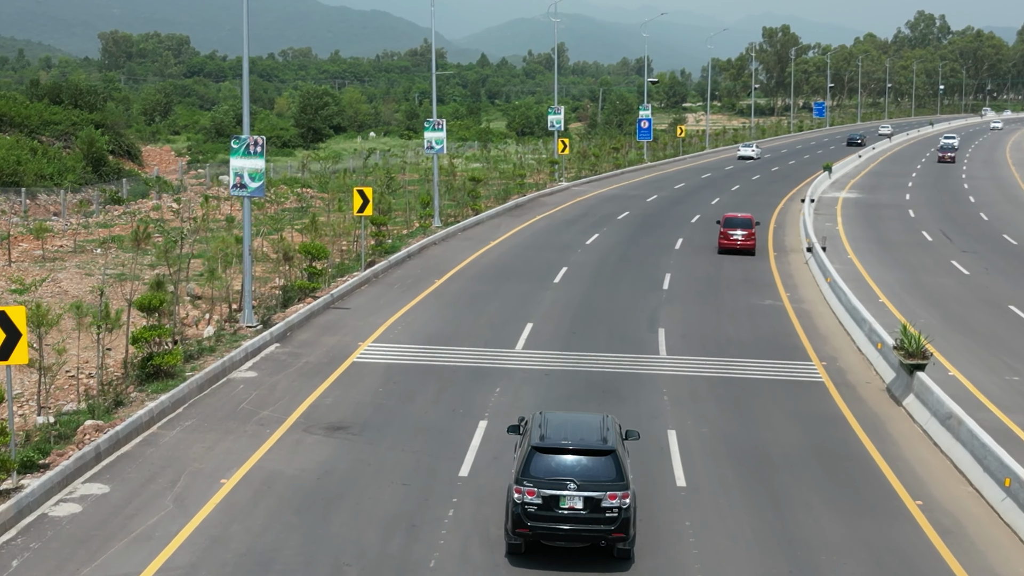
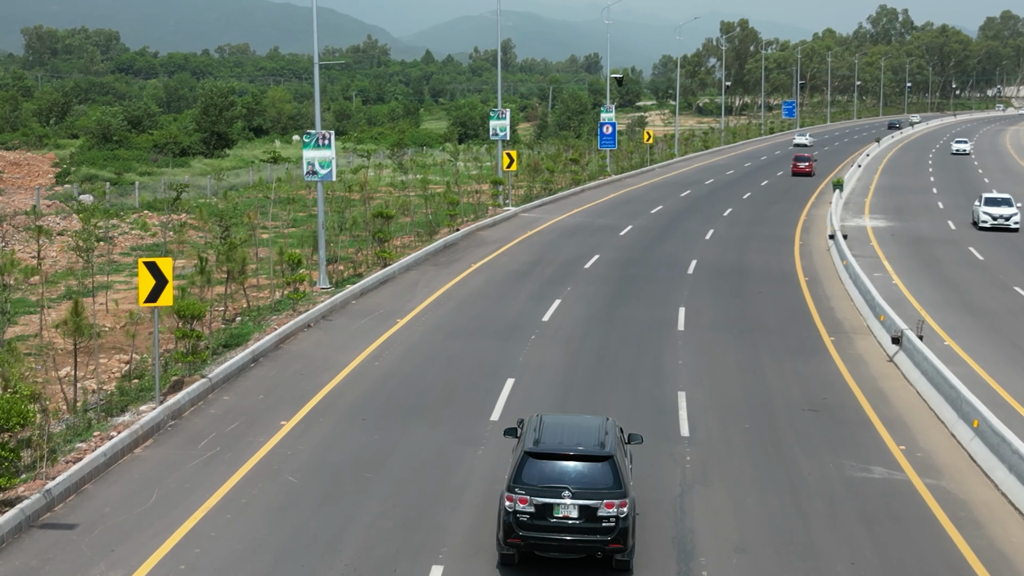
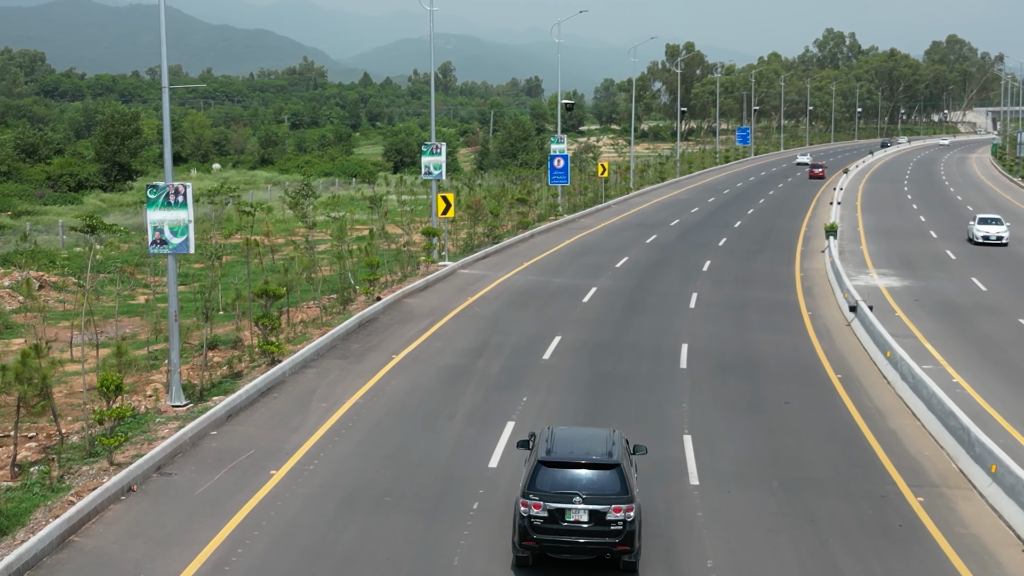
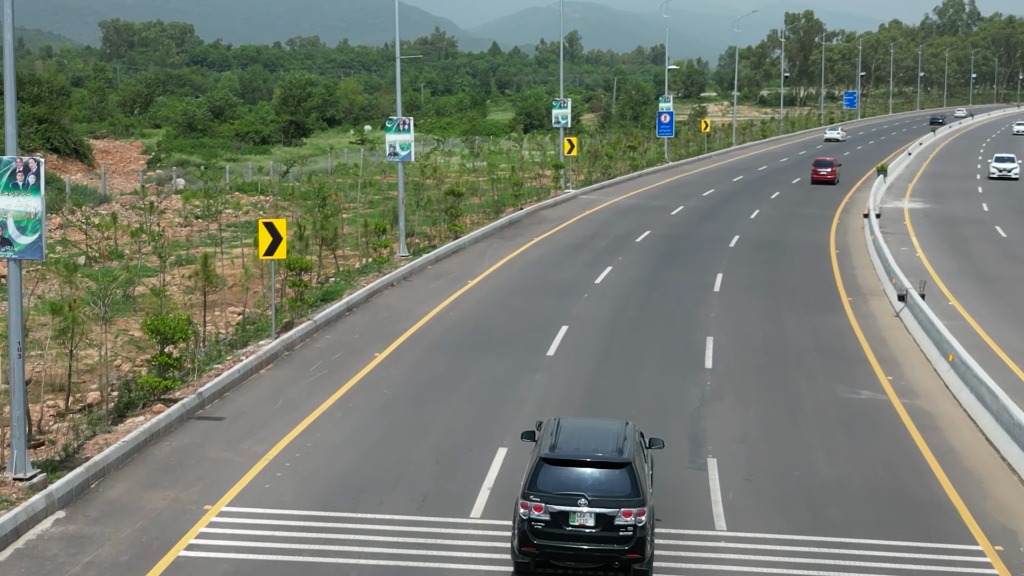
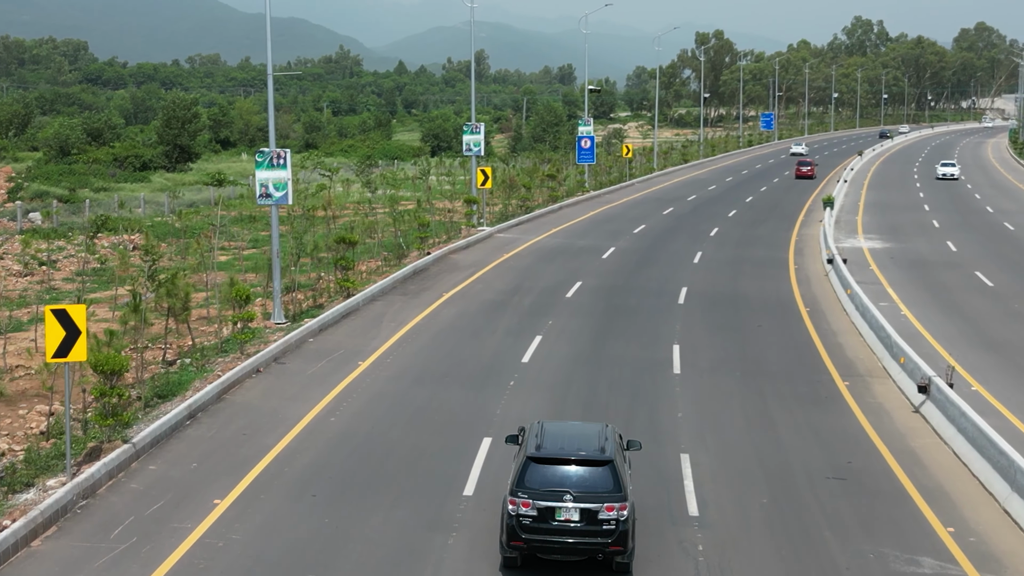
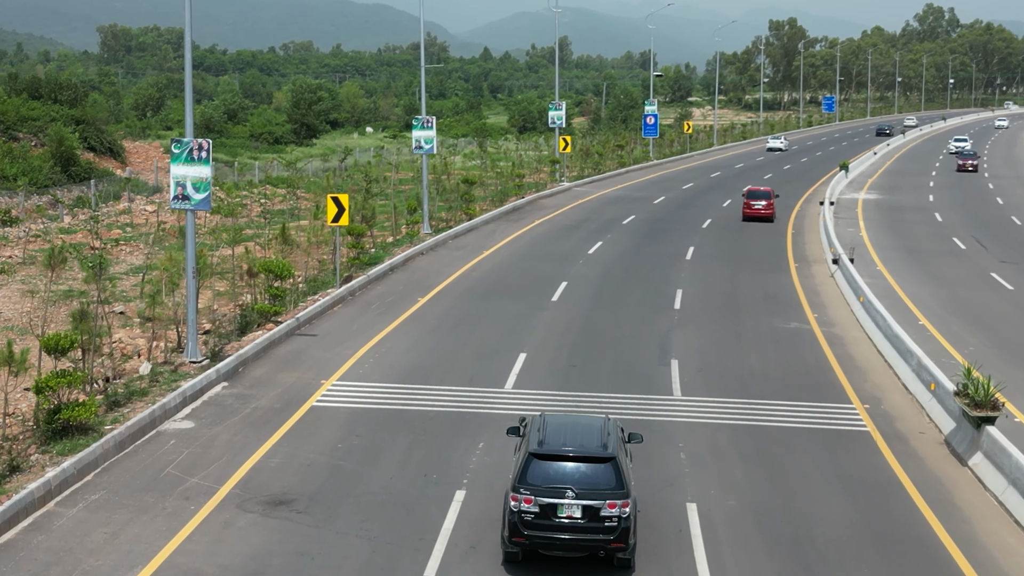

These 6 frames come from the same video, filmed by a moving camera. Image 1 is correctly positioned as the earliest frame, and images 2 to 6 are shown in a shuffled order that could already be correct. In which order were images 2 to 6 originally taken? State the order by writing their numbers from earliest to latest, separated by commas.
6, 4, 2, 5, 3
